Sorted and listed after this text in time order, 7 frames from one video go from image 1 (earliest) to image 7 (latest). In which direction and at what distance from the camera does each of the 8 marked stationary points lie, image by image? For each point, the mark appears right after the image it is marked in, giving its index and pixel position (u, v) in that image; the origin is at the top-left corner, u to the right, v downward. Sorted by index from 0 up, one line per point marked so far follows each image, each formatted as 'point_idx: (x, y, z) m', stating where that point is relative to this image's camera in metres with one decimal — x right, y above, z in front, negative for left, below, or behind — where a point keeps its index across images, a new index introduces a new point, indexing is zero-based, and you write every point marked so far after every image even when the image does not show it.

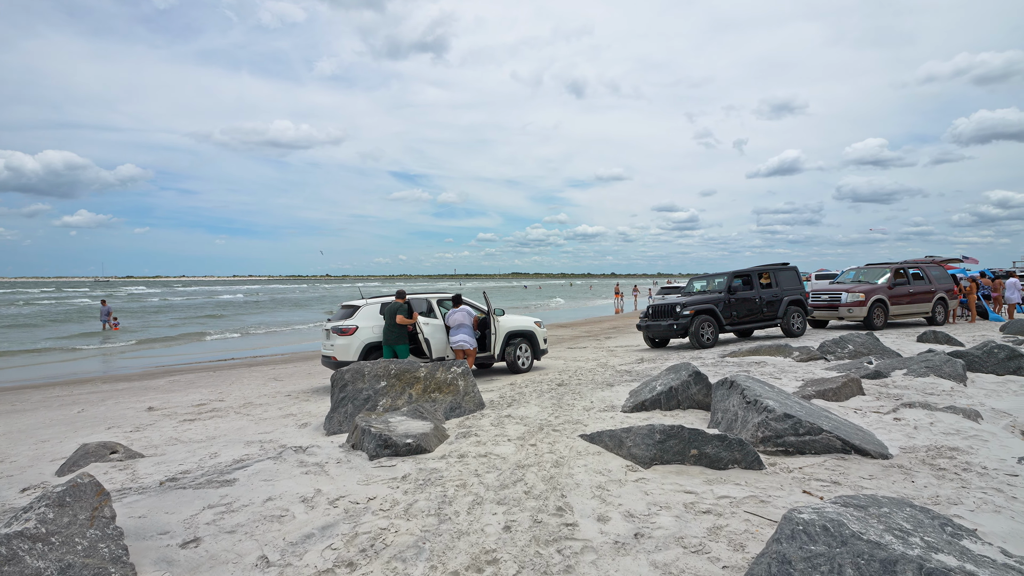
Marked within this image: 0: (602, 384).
0: (+1.2, -1.3, +8.2) m
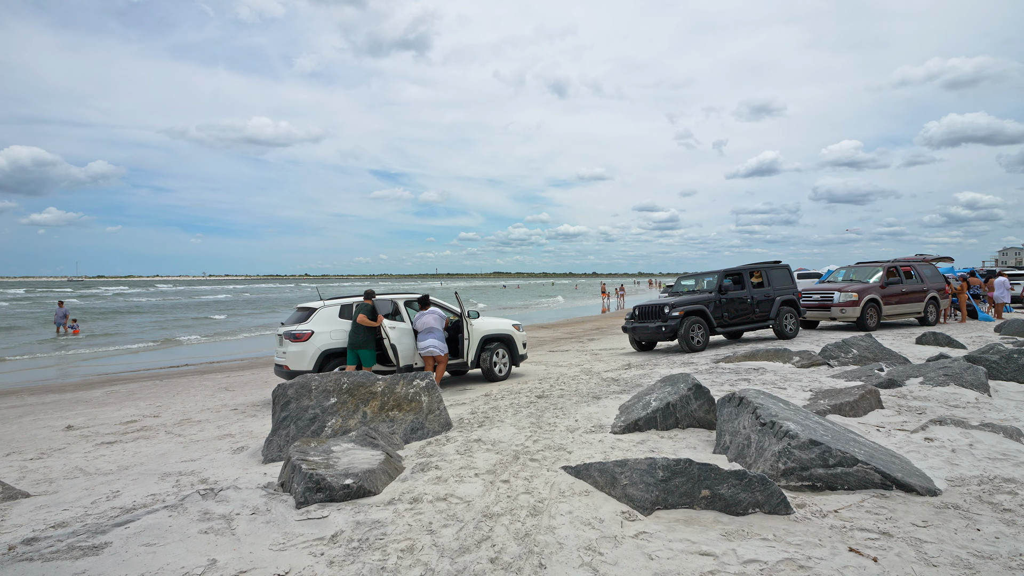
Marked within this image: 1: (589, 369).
0: (+0.9, -1.3, +7.3) m
1: (+1.4, -1.5, +10.9) m
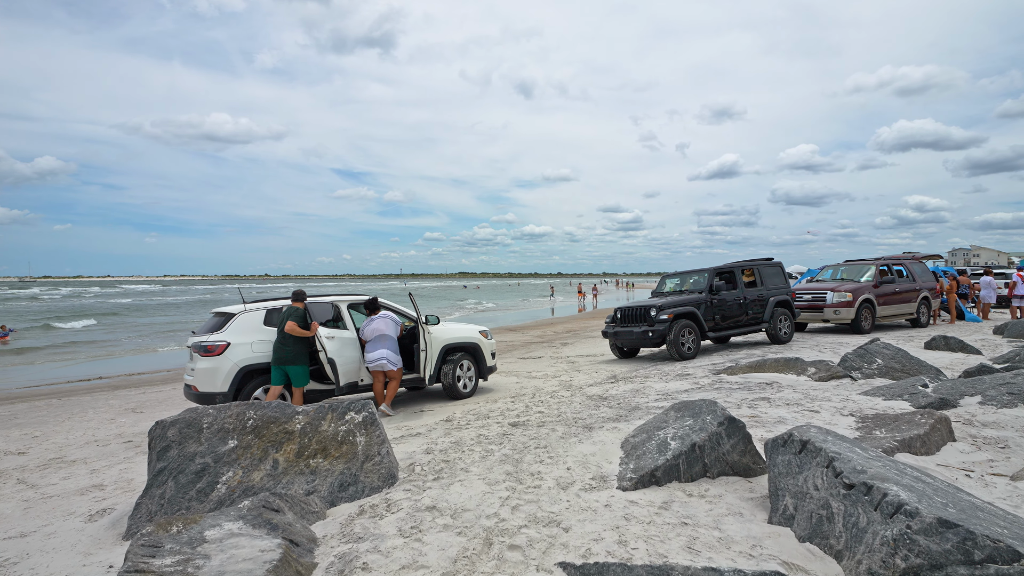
0: (+0.6, -1.3, +5.7) m
1: (+0.9, -1.5, +9.3) m
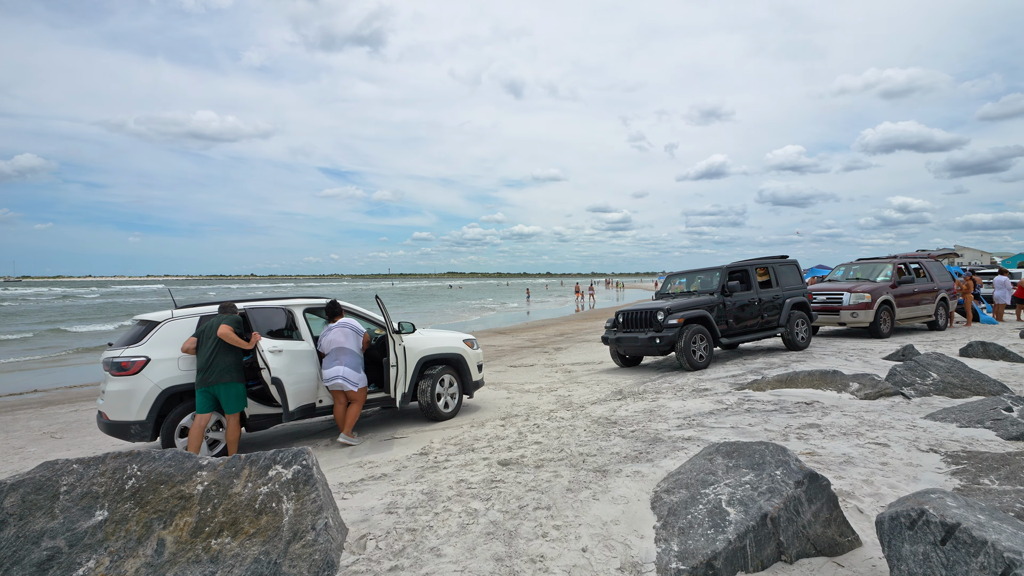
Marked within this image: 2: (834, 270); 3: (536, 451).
0: (+0.5, -1.3, +4.4) m
1: (+0.8, -1.5, +8.0) m
2: (+8.6, +0.5, +16.0) m
3: (+0.2, -1.4, +5.1) m
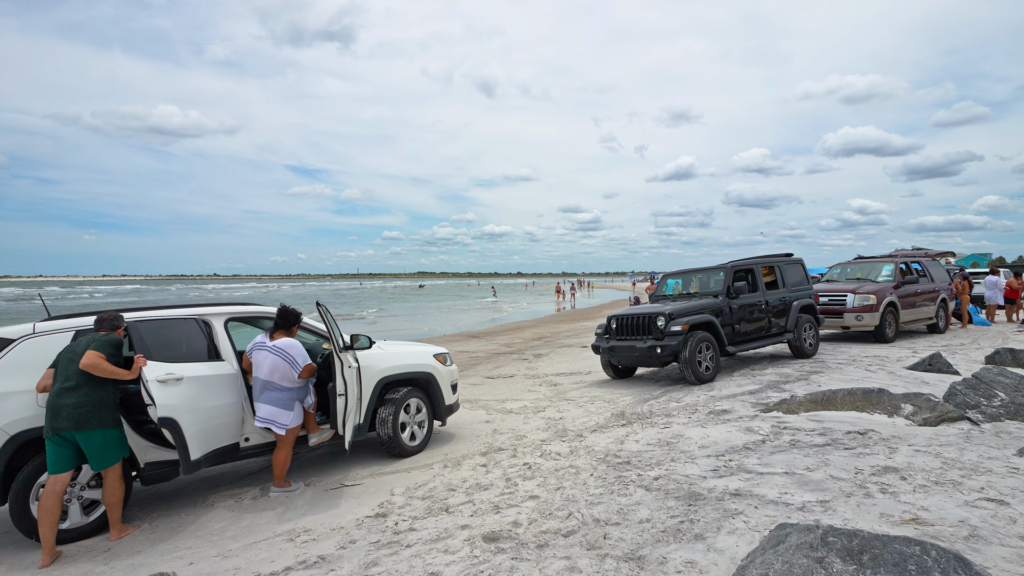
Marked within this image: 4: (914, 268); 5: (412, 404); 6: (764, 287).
0: (+0.5, -1.4, +3.1) m
1: (+0.5, -1.5, +6.7) m
2: (+8.0, +0.5, +15.0) m
3: (+0.1, -1.4, +3.8) m
4: (+9.6, +0.5, +14.4) m
5: (-1.0, -1.1, +5.9) m
6: (+4.2, 0.0, +10.1) m
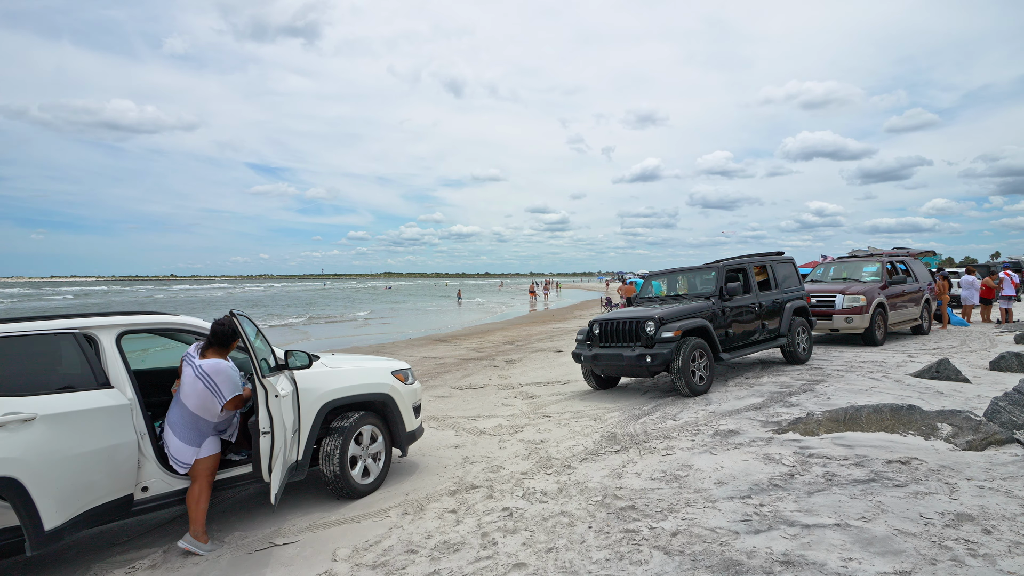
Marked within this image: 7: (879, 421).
0: (+0.4, -1.4, +2.1) m
1: (+0.3, -1.5, +5.7) m
2: (+7.3, +0.4, +14.5) m
3: (0.0, -1.4, +2.8) m
4: (+9.0, +0.5, +13.9) m
5: (-1.2, -1.2, +4.8) m
6: (+3.8, 0.0, +9.3) m
7: (+3.2, -1.2, +5.3) m
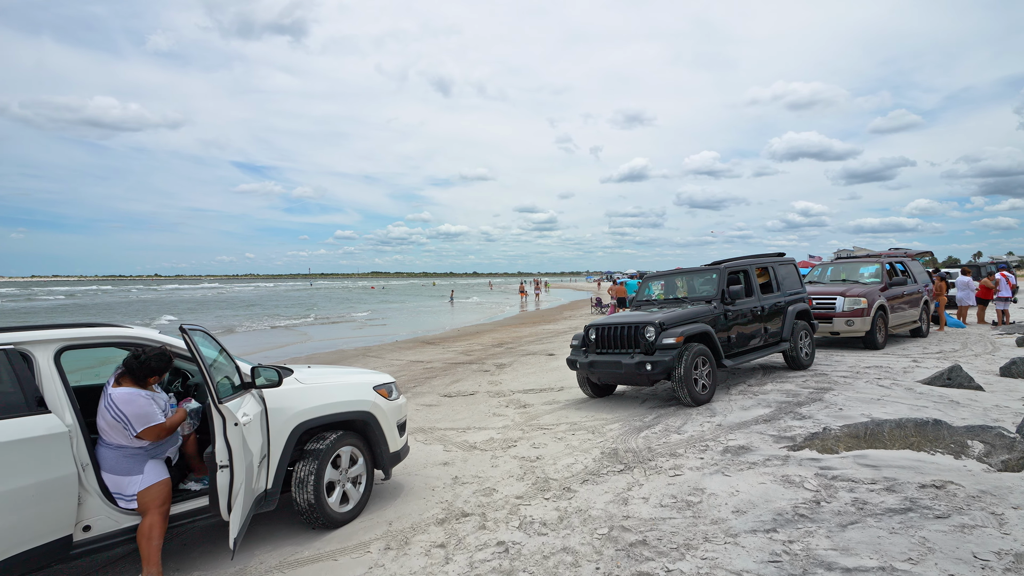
0: (+0.5, -1.4, +1.7) m
1: (+0.2, -1.6, +5.3) m
2: (+7.1, +0.4, +14.1) m
3: (+0.1, -1.5, +2.3) m
4: (+8.7, +0.4, +13.6) m
5: (-1.2, -1.2, +4.4) m
6: (+3.7, 0.0, +8.9) m
7: (+3.2, -1.2, +4.9) m
